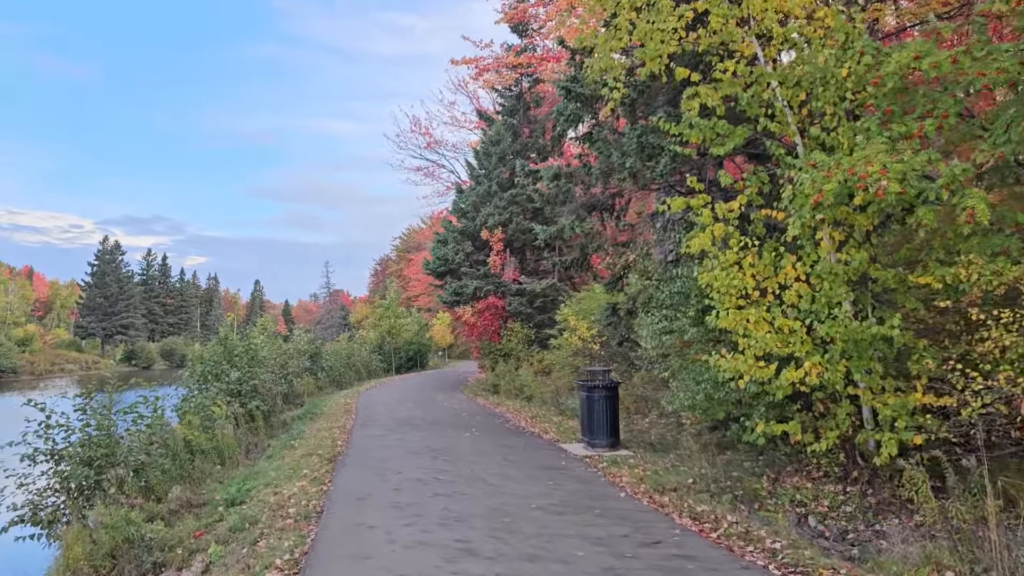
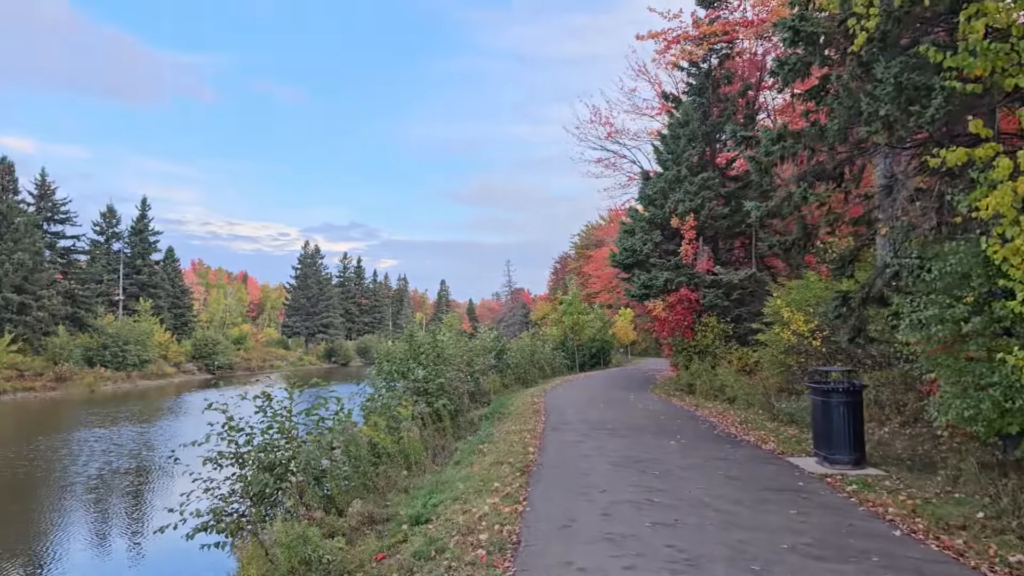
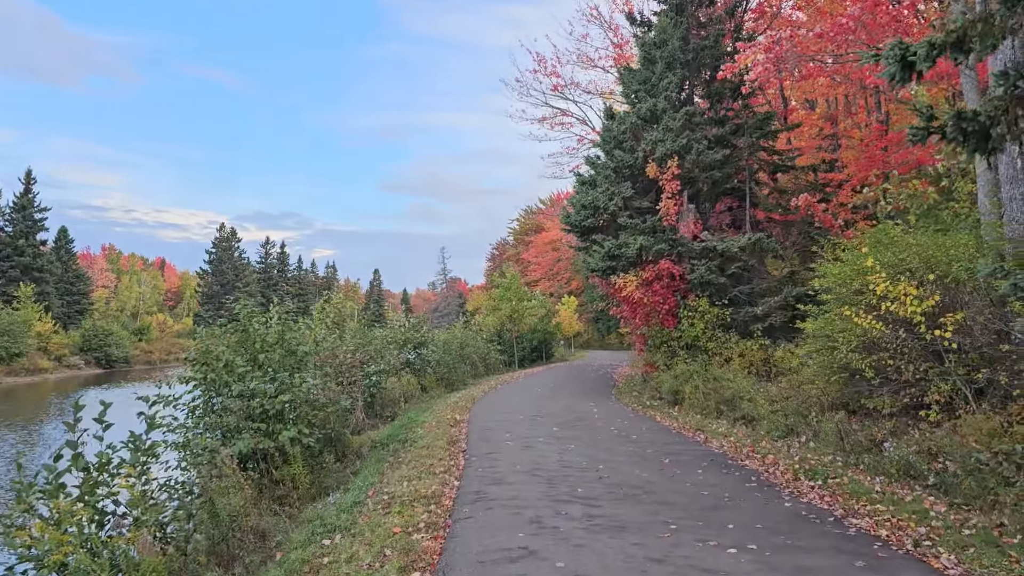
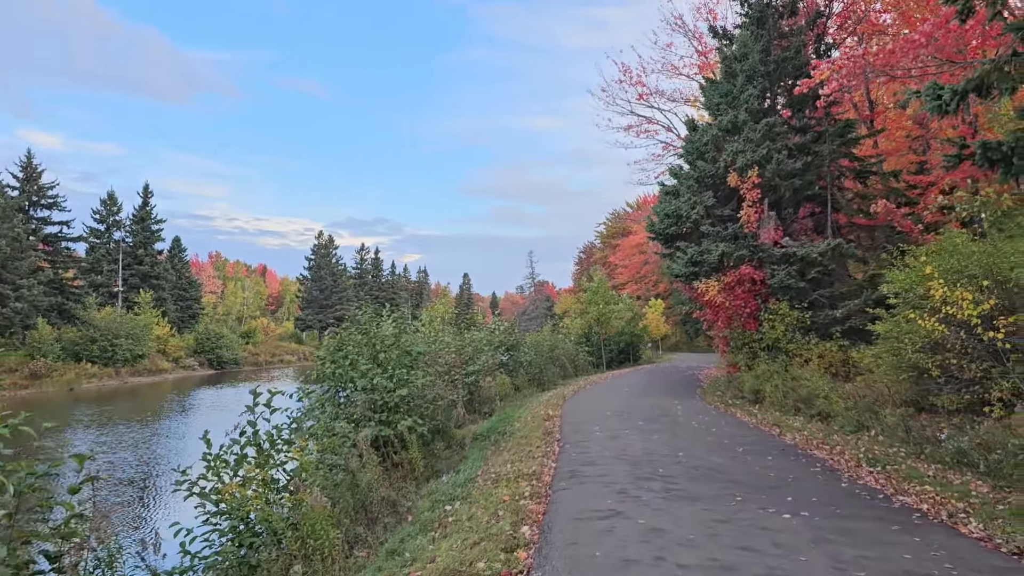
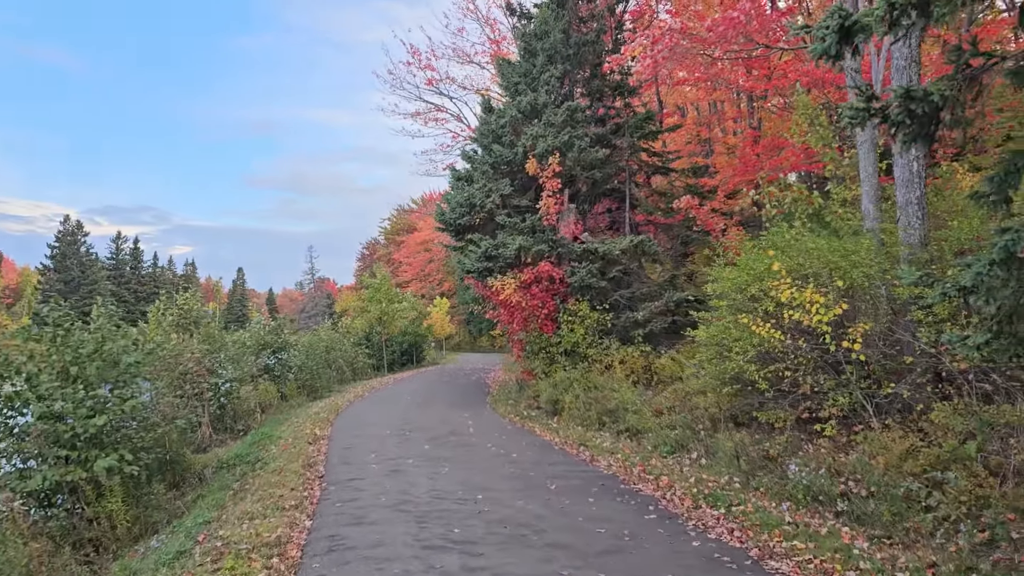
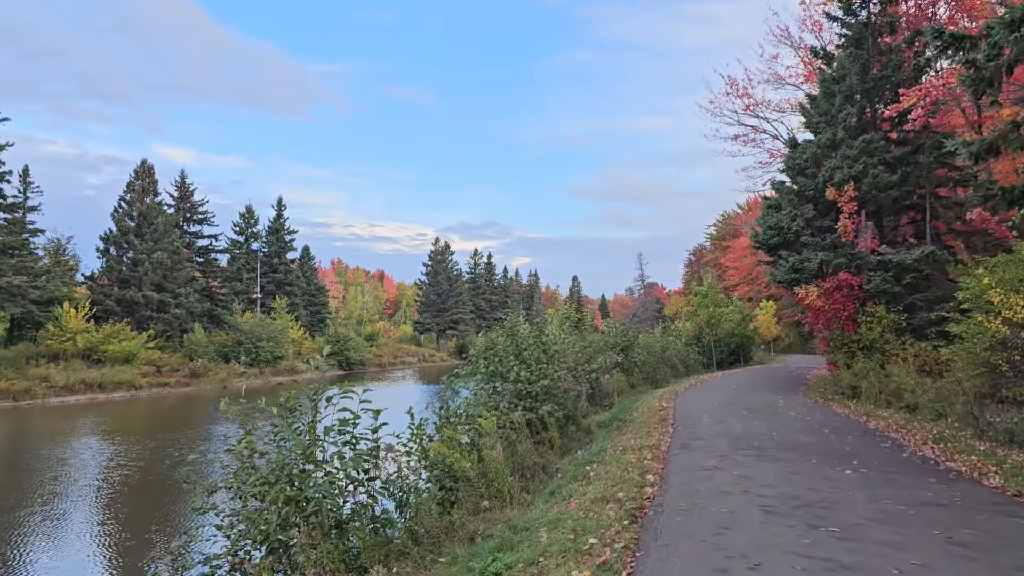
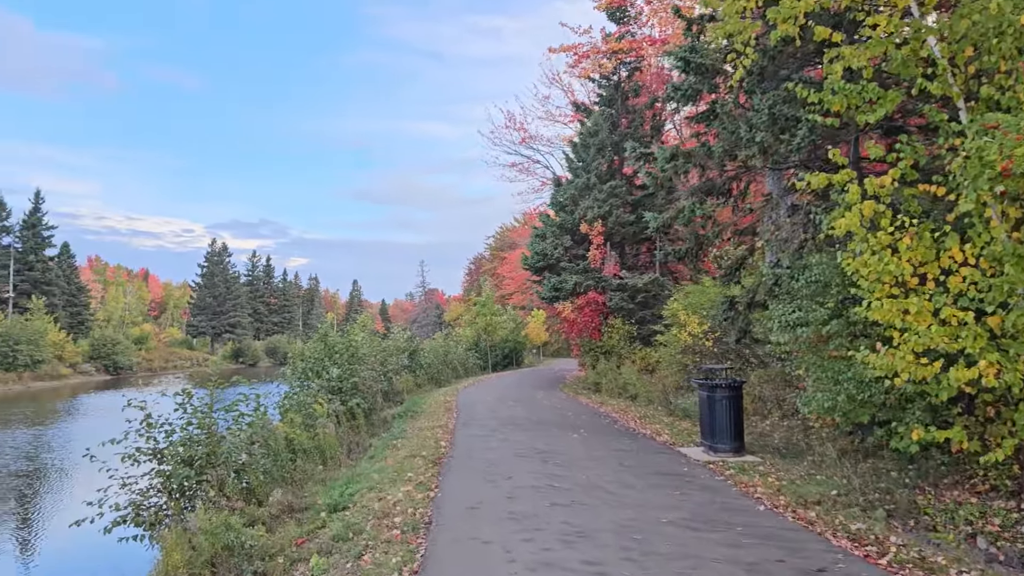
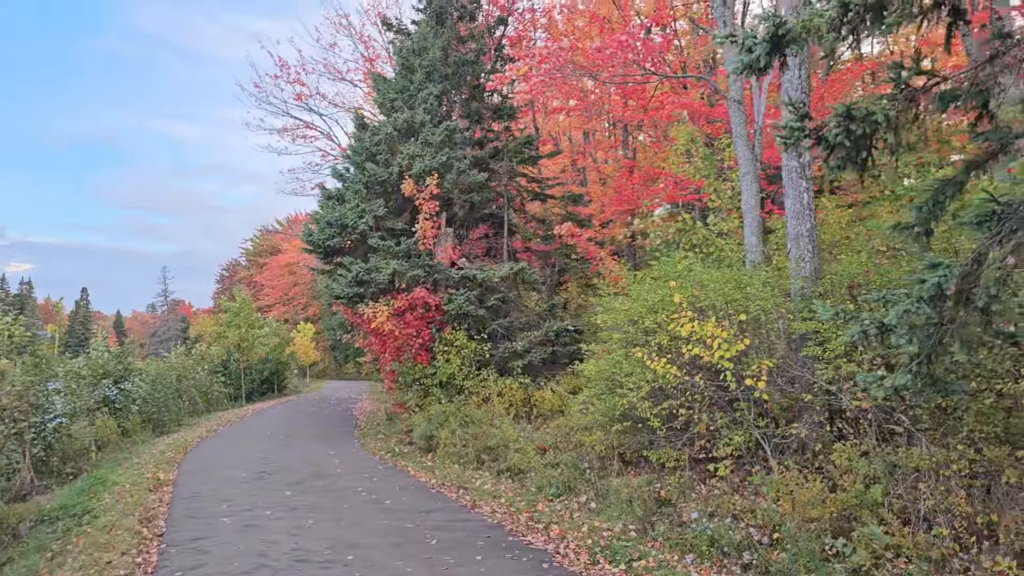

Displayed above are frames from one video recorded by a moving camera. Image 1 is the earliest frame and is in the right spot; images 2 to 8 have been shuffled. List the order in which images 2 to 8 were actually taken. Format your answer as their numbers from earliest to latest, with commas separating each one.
7, 2, 6, 4, 3, 5, 8
